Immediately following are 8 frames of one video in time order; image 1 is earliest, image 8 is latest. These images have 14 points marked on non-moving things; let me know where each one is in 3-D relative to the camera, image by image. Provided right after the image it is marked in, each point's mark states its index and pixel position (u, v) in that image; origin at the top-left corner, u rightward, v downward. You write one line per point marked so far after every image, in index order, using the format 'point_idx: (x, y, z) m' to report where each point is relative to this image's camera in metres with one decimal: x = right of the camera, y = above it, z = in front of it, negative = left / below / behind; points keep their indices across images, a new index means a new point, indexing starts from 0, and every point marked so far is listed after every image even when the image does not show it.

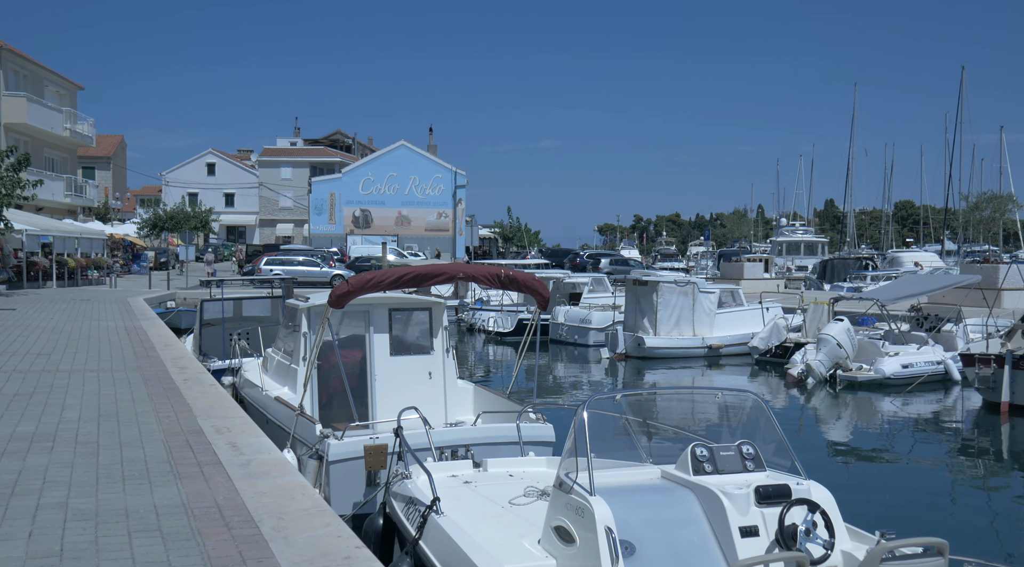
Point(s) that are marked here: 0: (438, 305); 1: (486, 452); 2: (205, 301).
0: (-0.9, -0.2, +11.0) m
1: (-0.2, -1.6, +9.0) m
2: (-5.5, -0.3, +17.3) m
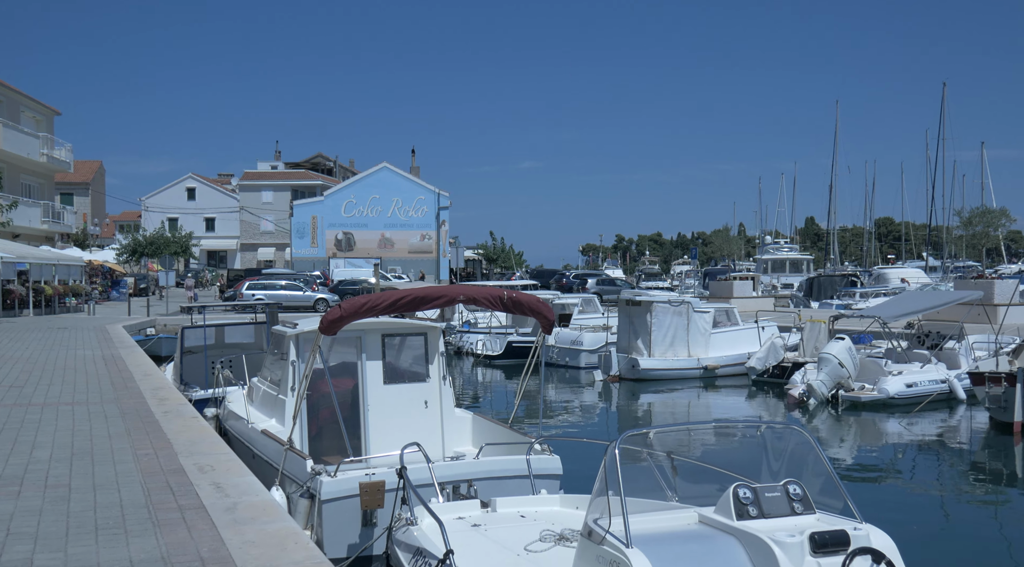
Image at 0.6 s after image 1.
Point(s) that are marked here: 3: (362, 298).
0: (-0.9, -0.5, +10.4) m
1: (-0.2, -1.8, +8.4) m
2: (-5.6, -0.8, +16.6) m
3: (-1.3, -0.1, +8.2) m
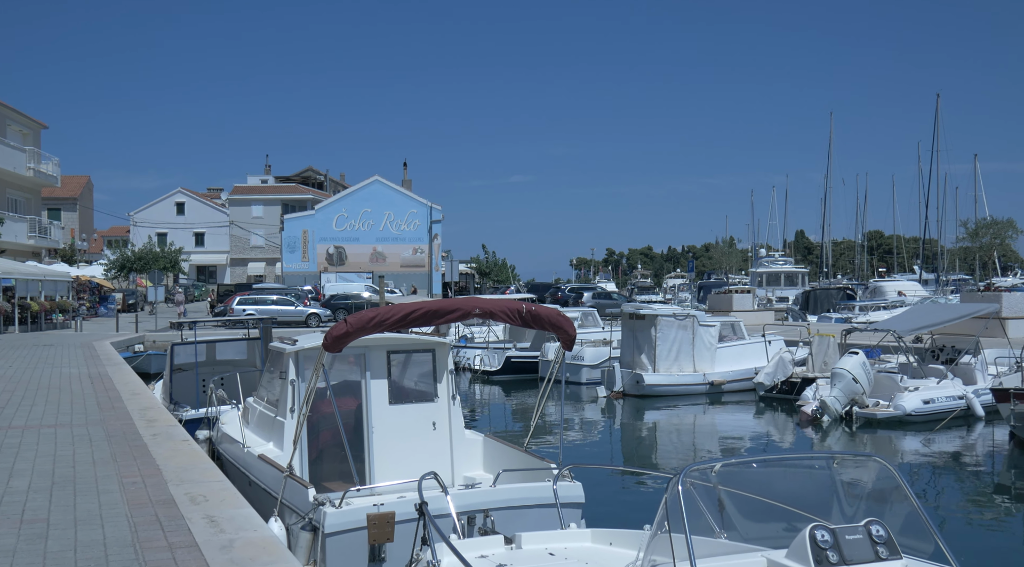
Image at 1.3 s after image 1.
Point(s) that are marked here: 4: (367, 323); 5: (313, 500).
0: (-0.7, -0.6, +9.8) m
1: (0.0, -1.9, +7.7) m
2: (-5.6, -1.0, +15.9) m
3: (-1.1, -0.2, +7.5) m
4: (-1.1, -0.3, +7.4) m
5: (-1.6, -1.7, +7.6) m
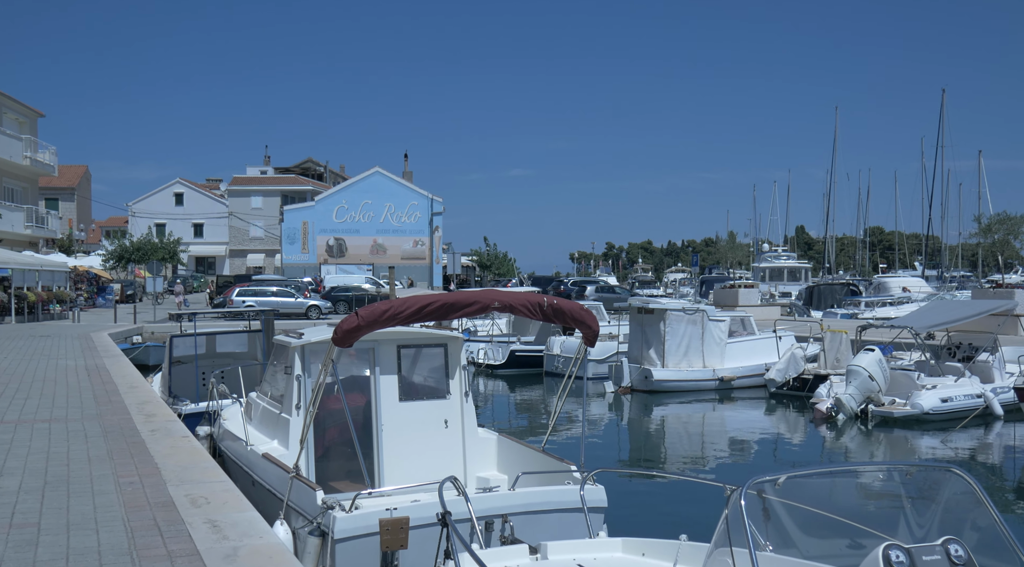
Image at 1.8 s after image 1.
0: (-0.6, -0.5, +9.3) m
1: (+0.1, -1.8, +7.3) m
2: (-5.4, -0.8, +15.4) m
3: (-0.9, -0.2, +7.1) m
4: (-0.9, -0.2, +7.0) m
5: (-1.4, -1.6, +7.1) m
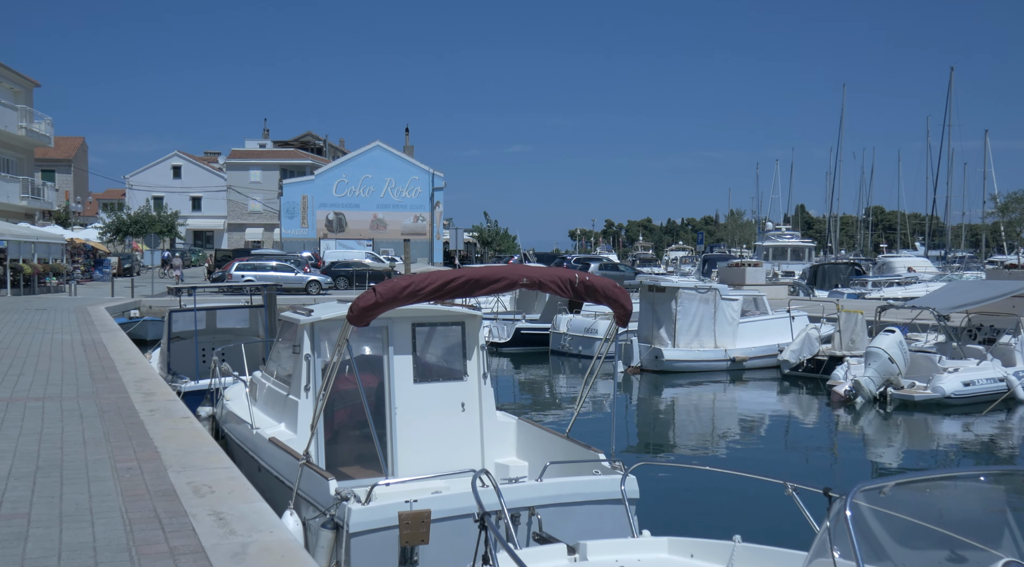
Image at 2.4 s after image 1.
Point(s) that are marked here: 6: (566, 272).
0: (-0.4, -0.3, +8.8) m
1: (+0.3, -1.7, +6.8) m
2: (-5.2, -0.4, +14.9) m
3: (-0.7, 0.0, +6.5) m
4: (-0.7, -0.1, +6.4) m
5: (-1.2, -1.5, +6.6) m
6: (+0.4, +0.1, +6.9) m
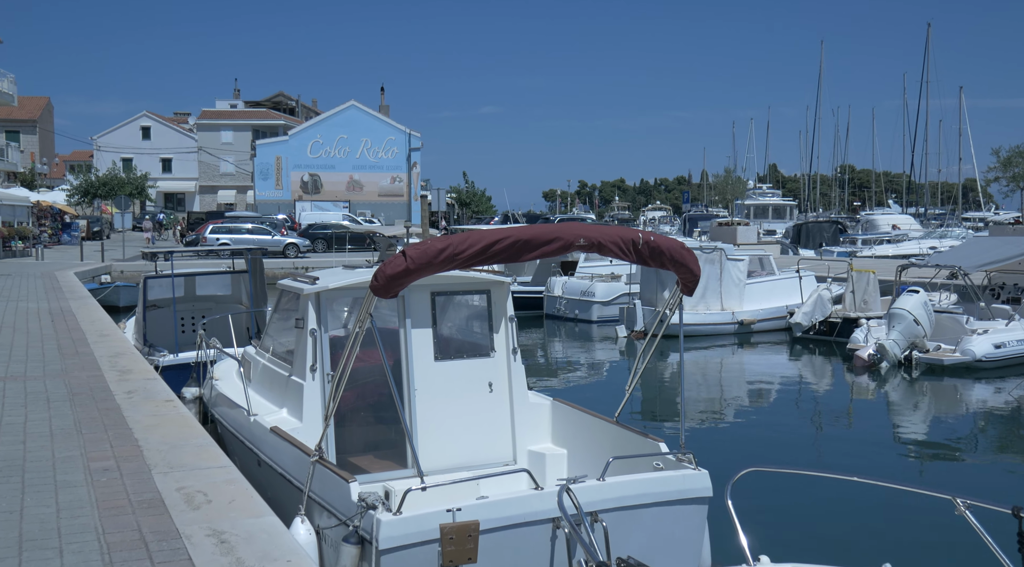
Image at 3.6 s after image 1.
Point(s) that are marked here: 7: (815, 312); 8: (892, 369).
0: (-0.1, 0.0, +7.6) m
1: (+0.6, -1.4, +5.7) m
2: (-5.1, +0.1, +13.6) m
3: (-0.4, +0.2, +5.3) m
4: (-0.4, +0.1, +5.2) m
5: (-0.9, -1.2, +5.5) m
6: (+0.7, +0.3, +5.8) m
7: (+6.2, -0.6, +19.7) m
8: (+6.4, -1.5, +16.3) m
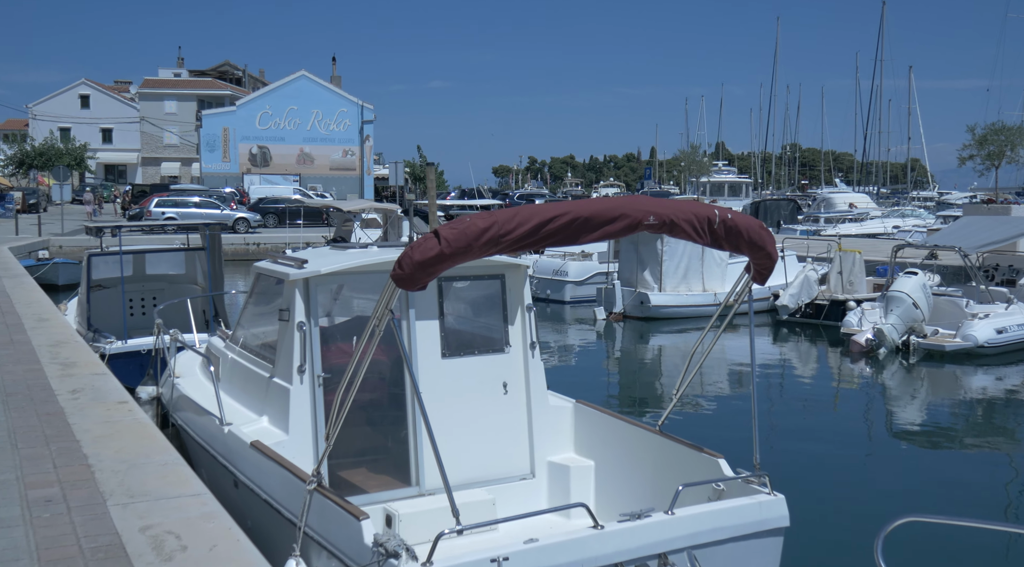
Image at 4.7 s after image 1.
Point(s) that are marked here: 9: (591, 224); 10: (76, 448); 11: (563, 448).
0: (0.0, +0.1, +6.5) m
1: (+0.9, -1.4, +4.7) m
2: (-5.3, +0.4, +12.2) m
3: (-0.1, +0.3, +4.2) m
4: (-0.1, +0.2, +4.1) m
5: (-0.6, -1.2, +4.4) m
6: (+0.9, +0.4, +4.7) m
7: (+5.7, -0.2, +19.0) m
8: (+6.1, -1.2, +15.6) m
9: (+0.3, +0.3, +4.4) m
10: (-2.7, -1.0, +5.9) m
11: (+0.3, -1.2, +6.9) m
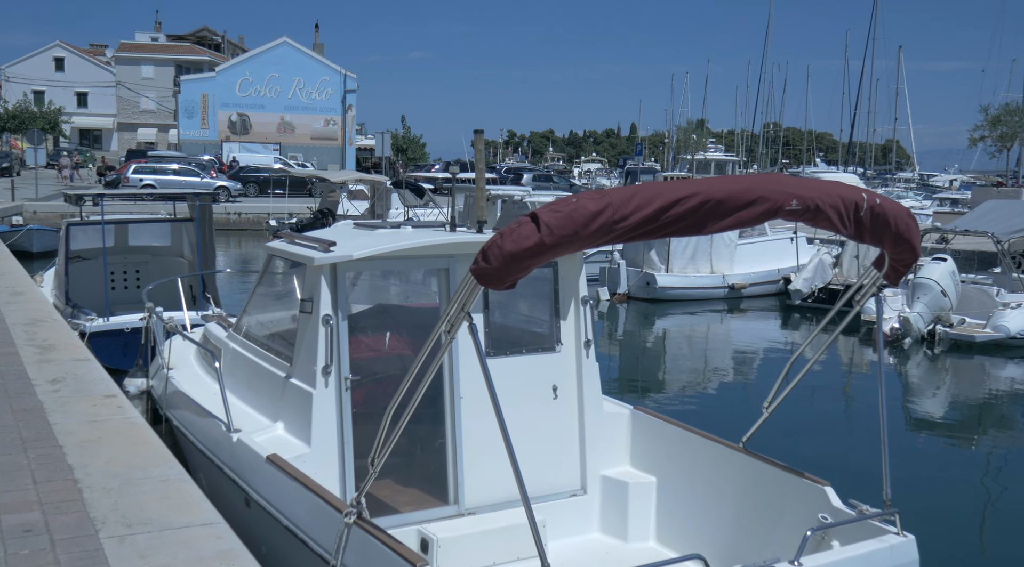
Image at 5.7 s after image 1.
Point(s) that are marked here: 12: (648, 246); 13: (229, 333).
0: (+0.4, +0.2, +5.7) m
1: (+1.2, -1.4, +3.9) m
2: (-5.1, +0.7, +11.2) m
3: (+0.2, +0.3, +3.3) m
4: (+0.2, +0.2, +3.2) m
5: (-0.3, -1.2, +3.5) m
6: (+1.3, +0.4, +3.9) m
7: (+5.7, +0.1, +18.2) m
8: (+6.2, -0.9, +14.9) m
9: (+0.7, +0.3, +3.5) m
10: (-2.4, -0.9, +5.0) m
11: (+0.6, -1.1, +6.1) m
12: (+2.7, +0.8, +19.0) m
13: (-1.9, -0.3, +6.3) m
